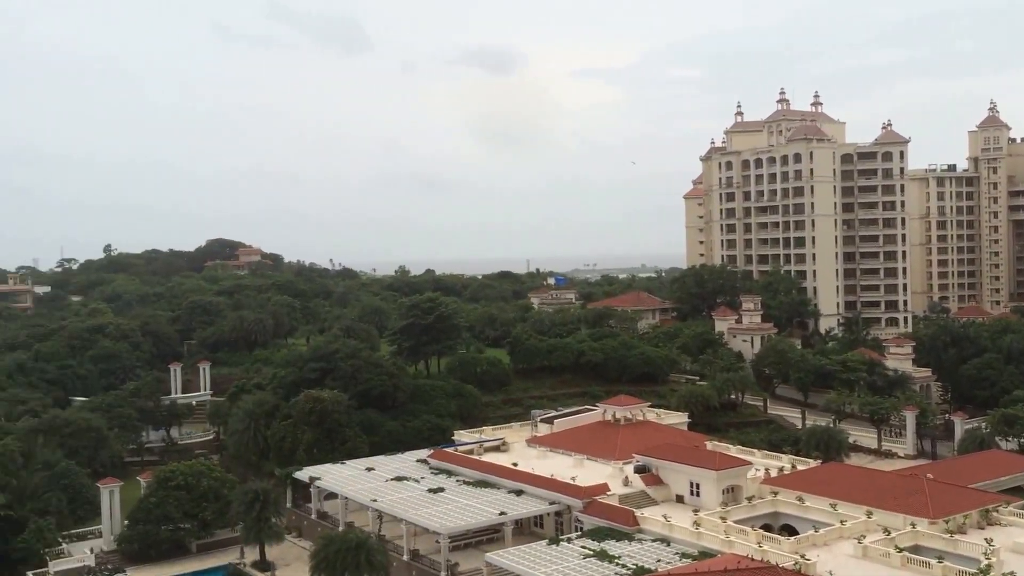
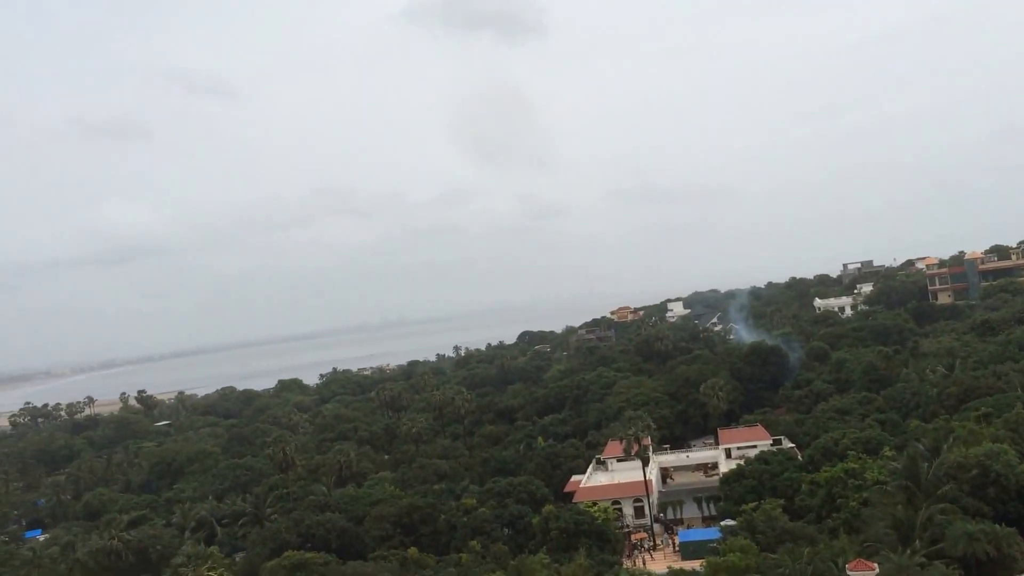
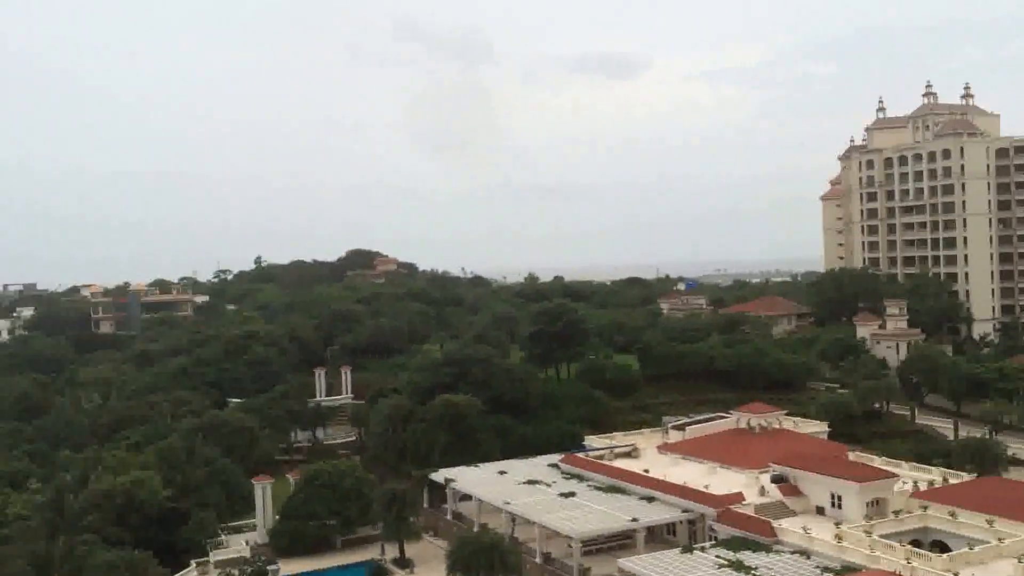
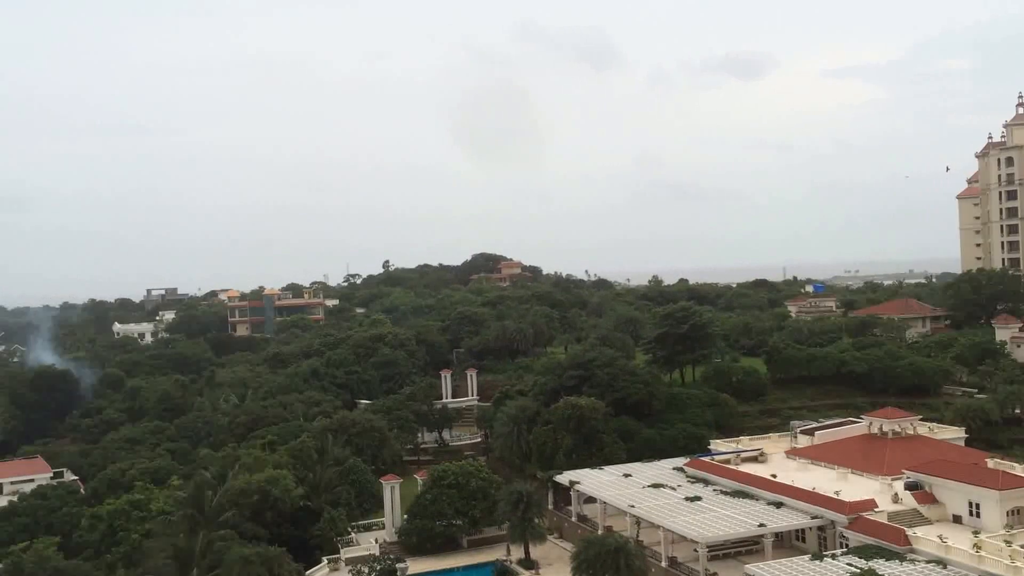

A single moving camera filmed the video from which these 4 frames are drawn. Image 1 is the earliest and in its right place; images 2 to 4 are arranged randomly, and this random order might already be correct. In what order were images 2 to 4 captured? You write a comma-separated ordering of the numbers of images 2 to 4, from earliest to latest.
3, 4, 2
